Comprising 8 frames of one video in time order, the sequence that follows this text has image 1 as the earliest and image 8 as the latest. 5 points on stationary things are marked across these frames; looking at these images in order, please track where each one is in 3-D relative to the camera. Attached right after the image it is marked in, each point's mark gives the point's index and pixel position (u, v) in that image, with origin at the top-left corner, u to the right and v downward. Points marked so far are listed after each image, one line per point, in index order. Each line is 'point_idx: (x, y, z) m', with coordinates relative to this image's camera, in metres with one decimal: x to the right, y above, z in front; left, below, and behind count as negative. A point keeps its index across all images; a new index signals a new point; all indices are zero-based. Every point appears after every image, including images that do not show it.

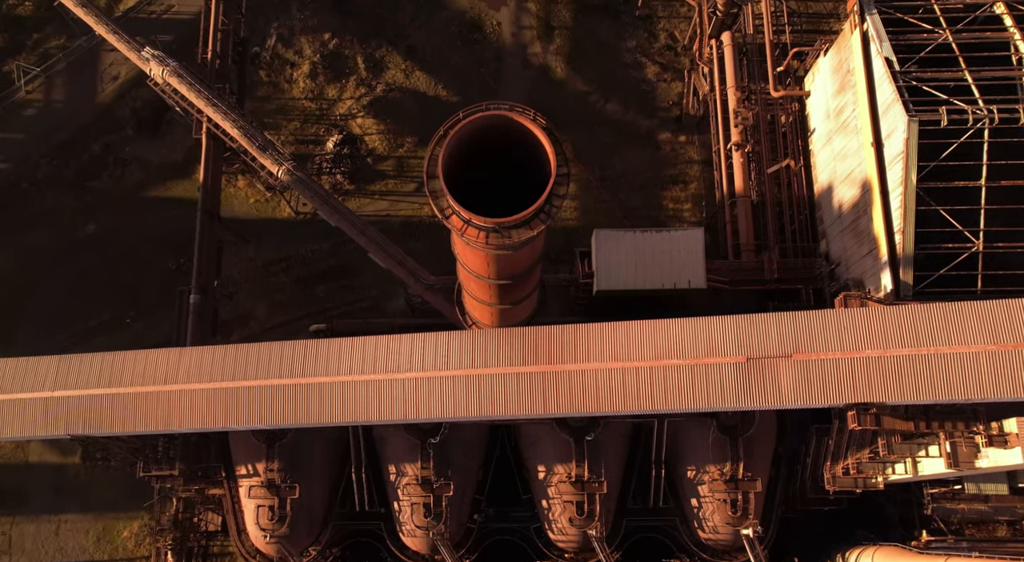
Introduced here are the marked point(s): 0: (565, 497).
0: (+1.2, -5.0, +19.5) m
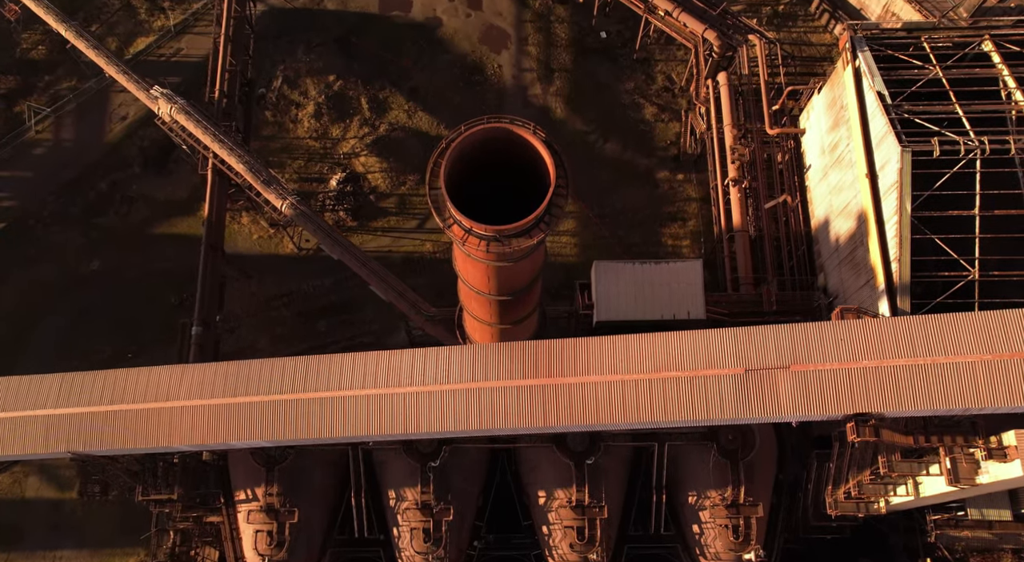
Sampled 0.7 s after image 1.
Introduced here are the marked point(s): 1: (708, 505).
0: (+1.2, -5.5, +19.4) m
1: (+4.5, -5.1, +19.6) m
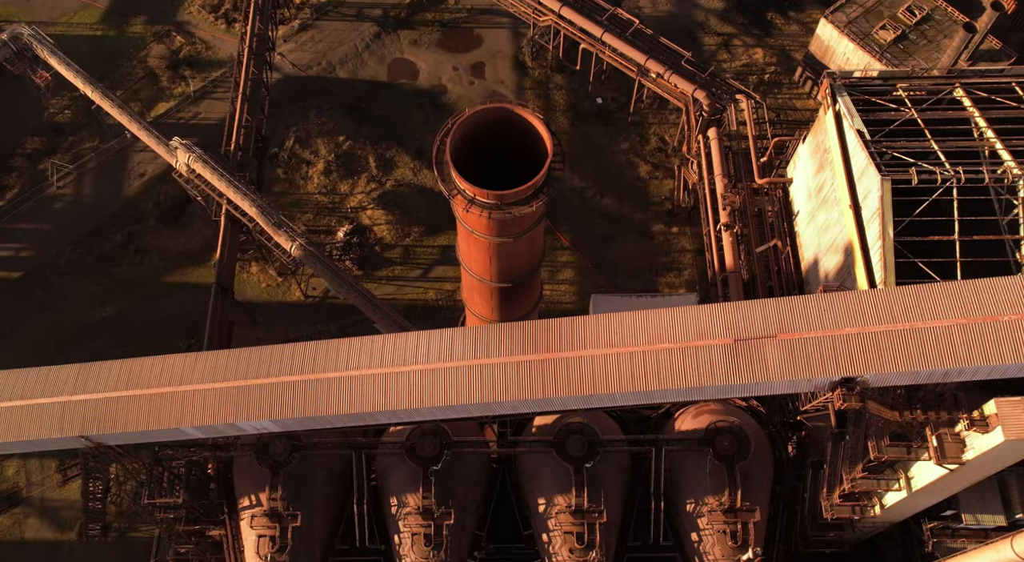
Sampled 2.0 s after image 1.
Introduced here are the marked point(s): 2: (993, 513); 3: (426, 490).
0: (+1.2, -5.7, +19.6) m
1: (+4.5, -5.3, +19.8) m
2: (+11.3, -5.3, +20.4) m
3: (-2.0, -4.8, +19.6) m
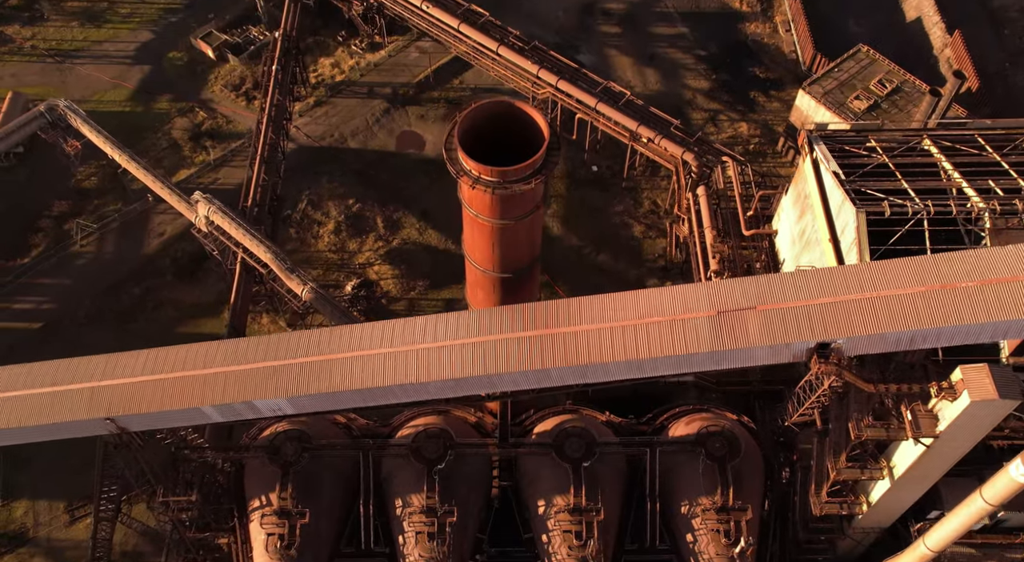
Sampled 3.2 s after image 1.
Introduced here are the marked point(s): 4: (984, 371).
0: (+1.2, -5.8, +20.2) m
1: (+4.5, -5.5, +20.5) m
2: (+11.4, -5.6, +21.1) m
3: (-1.9, -4.9, +20.4) m
4: (+9.0, -1.7, +16.3) m
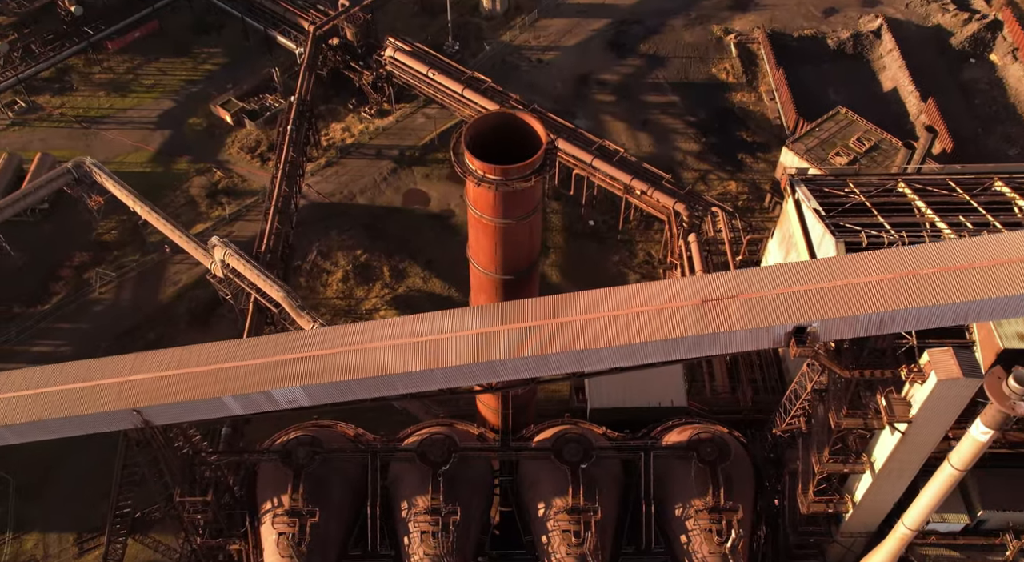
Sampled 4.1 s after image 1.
0: (+1.3, -6.1, +21.1) m
1: (+4.5, -5.8, +21.4) m
2: (+11.4, -5.9, +22.0) m
3: (-1.9, -5.2, +21.3) m
4: (+9.0, -1.5, +17.6) m
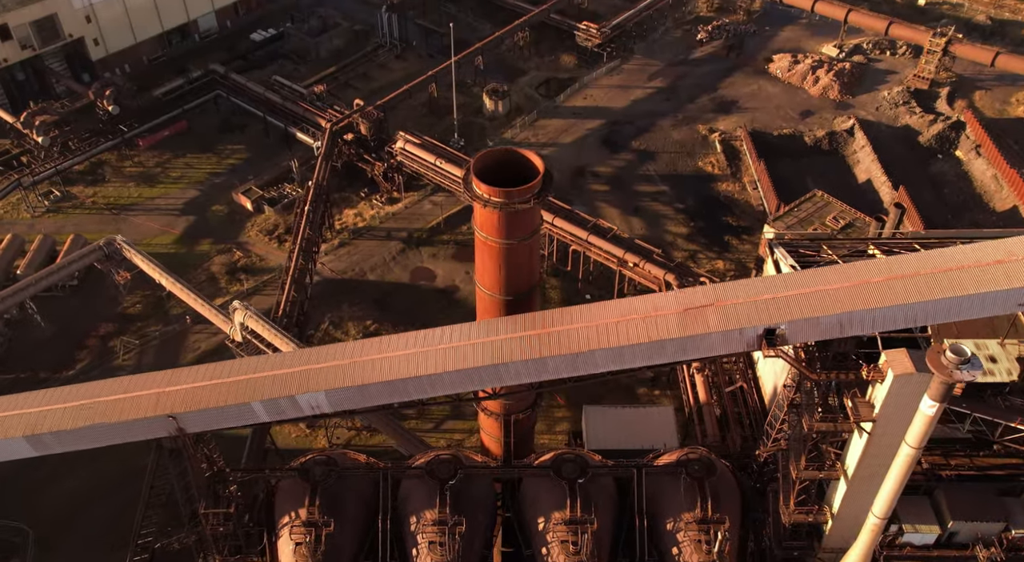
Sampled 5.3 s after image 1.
0: (+1.3, -6.7, +22.5) m
1: (+4.6, -6.5, +22.9) m
2: (+11.4, -6.7, +23.5) m
3: (-1.9, -5.9, +22.9) m
4: (+9.1, -1.7, +19.8) m
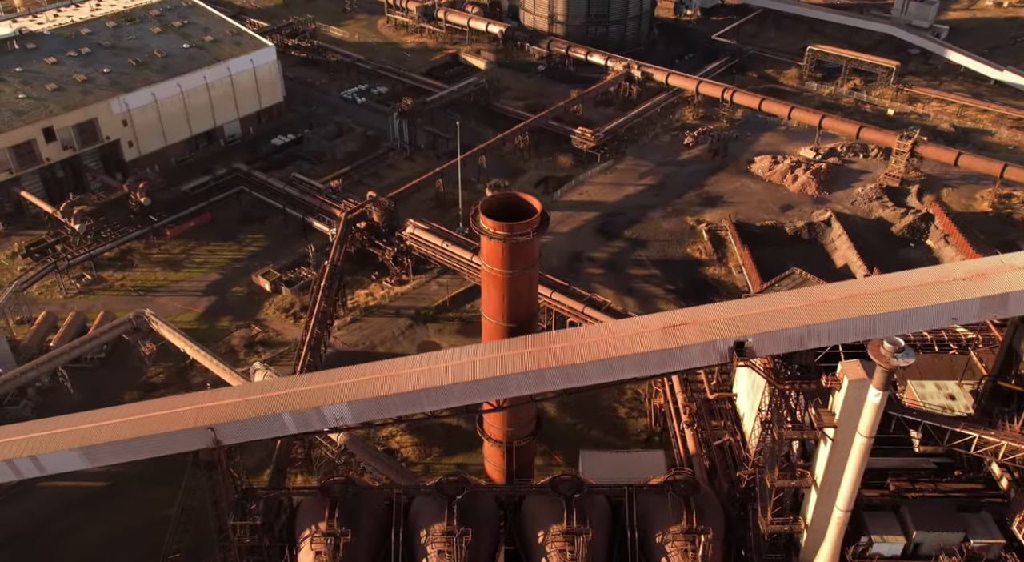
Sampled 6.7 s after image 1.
0: (+1.4, -7.6, +24.6) m
1: (+4.6, -7.5, +25.0) m
2: (+11.5, -7.7, +25.5) m
3: (-1.8, -6.9, +25.1) m
4: (+9.1, -2.3, +22.6) m
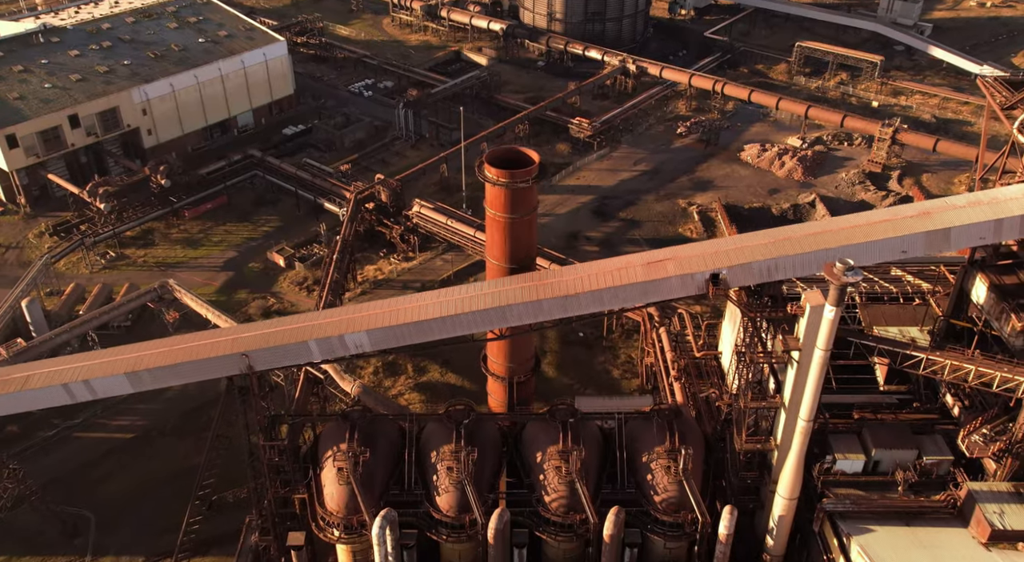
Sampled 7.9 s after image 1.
0: (+1.4, -5.8, +27.6) m
1: (+4.7, -5.7, +27.9) m
2: (+11.5, -5.9, +28.5) m
3: (-1.8, -5.1, +28.1) m
4: (+9.2, -0.5, +25.6) m
